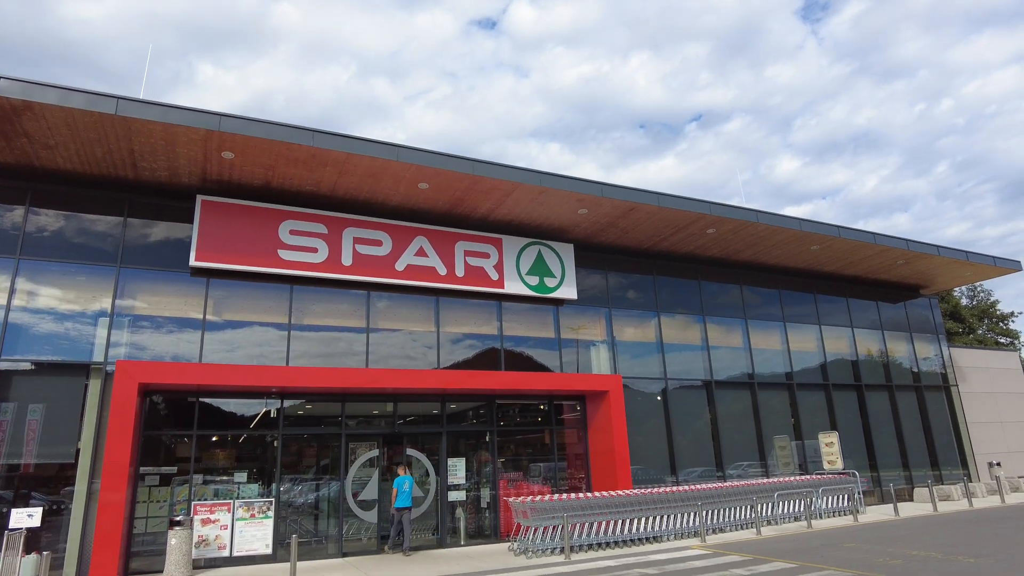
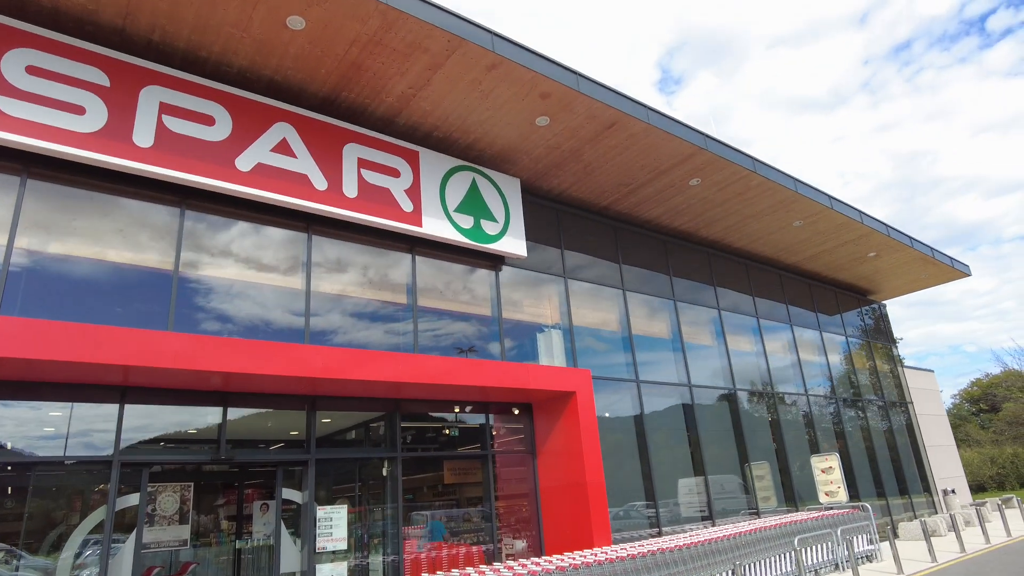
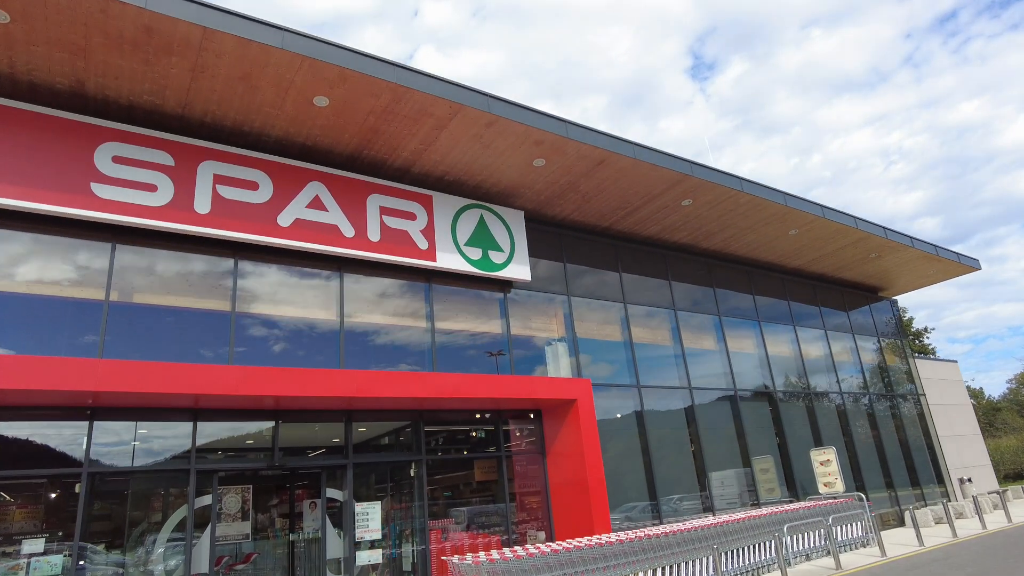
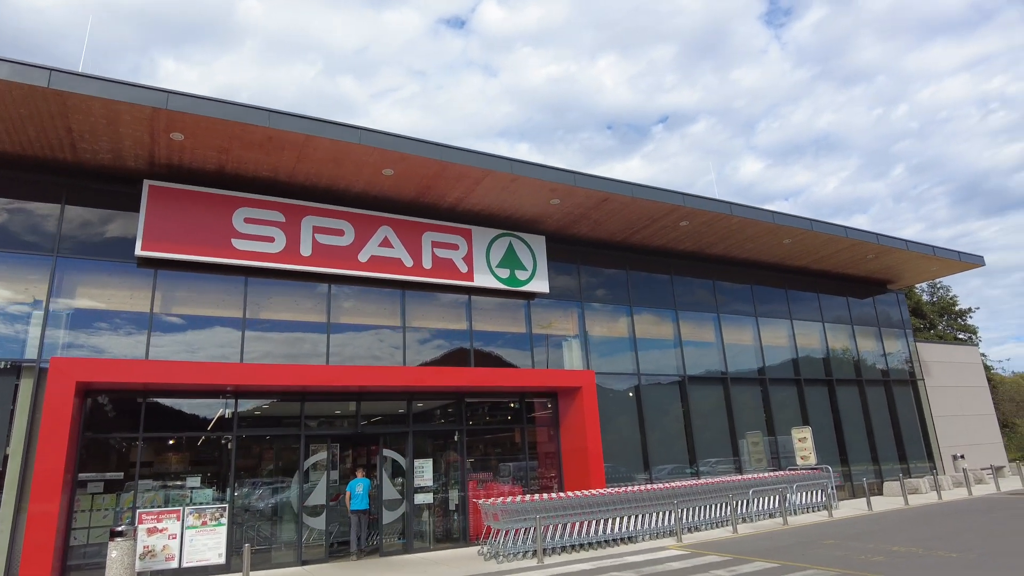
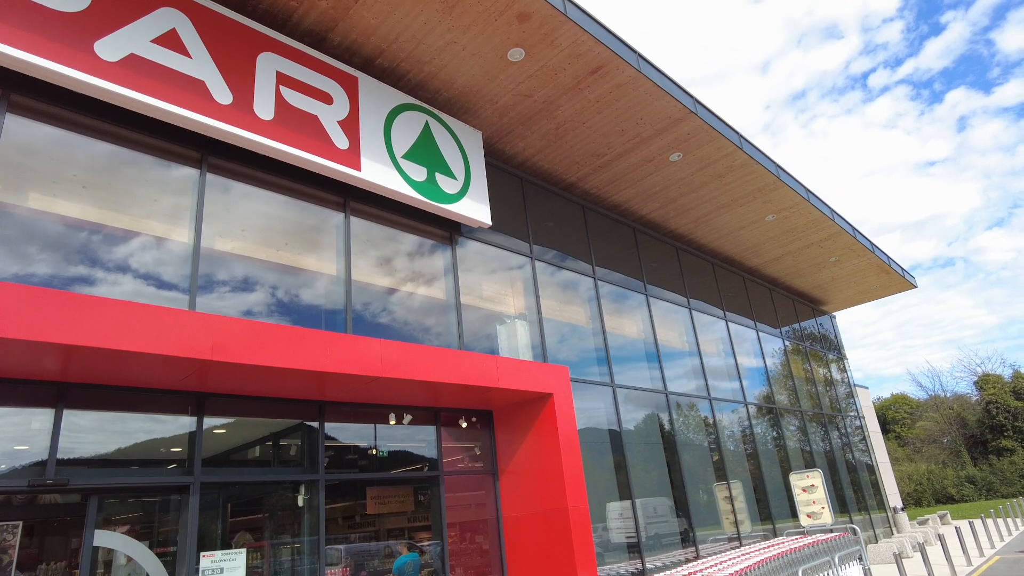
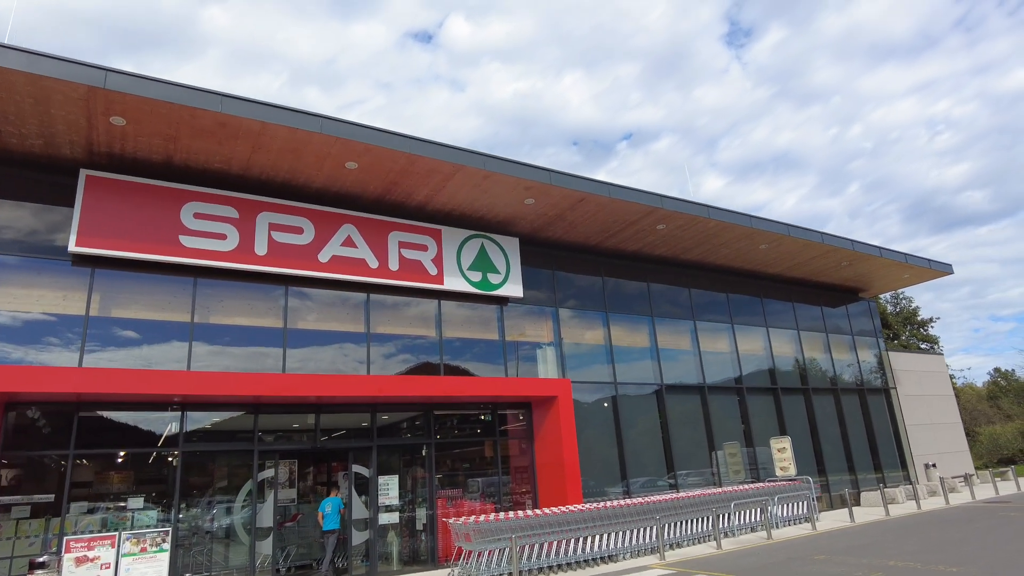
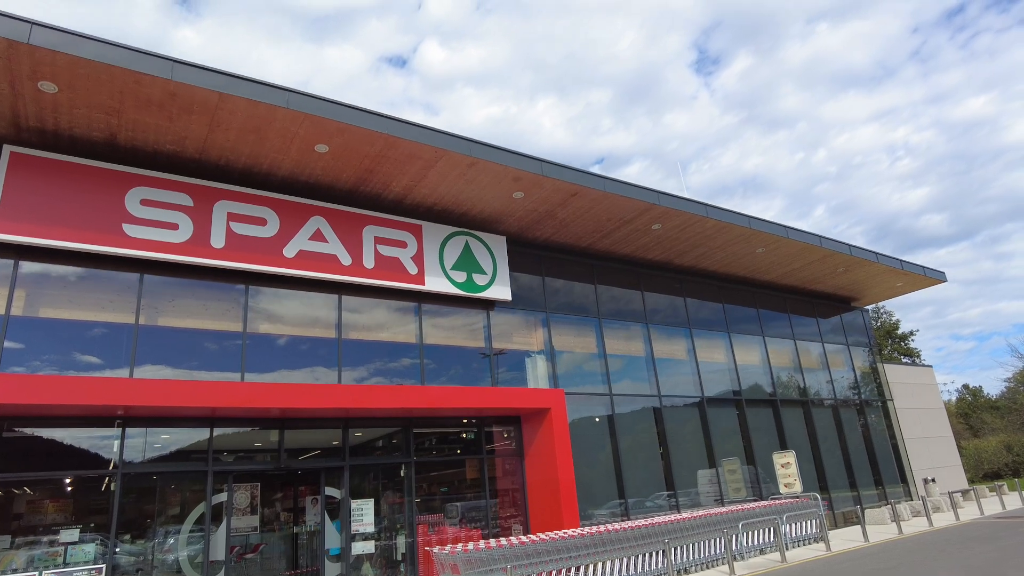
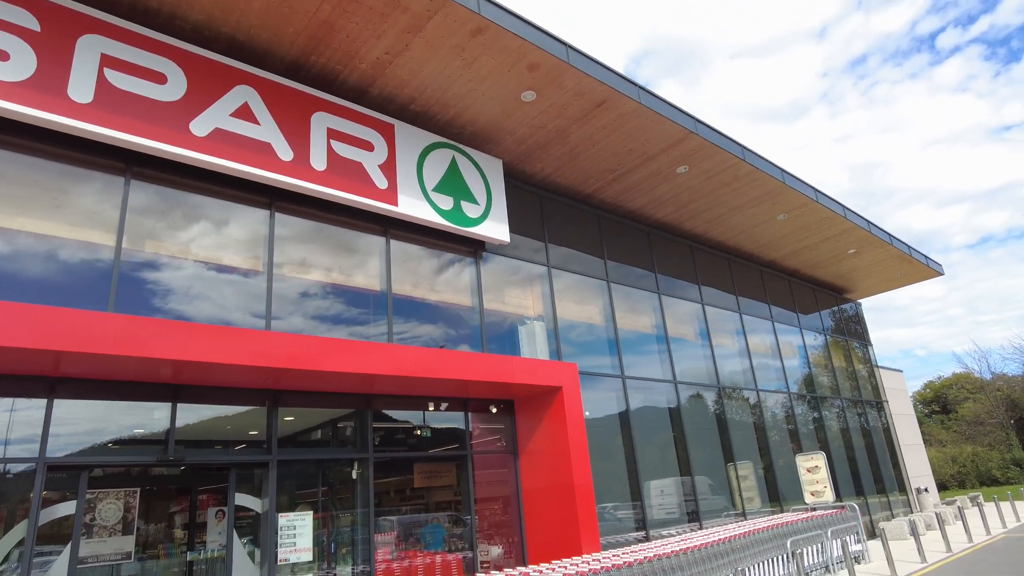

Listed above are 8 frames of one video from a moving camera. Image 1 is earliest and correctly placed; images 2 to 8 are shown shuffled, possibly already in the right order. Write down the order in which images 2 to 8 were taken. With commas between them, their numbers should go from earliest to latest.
4, 6, 7, 3, 2, 8, 5
